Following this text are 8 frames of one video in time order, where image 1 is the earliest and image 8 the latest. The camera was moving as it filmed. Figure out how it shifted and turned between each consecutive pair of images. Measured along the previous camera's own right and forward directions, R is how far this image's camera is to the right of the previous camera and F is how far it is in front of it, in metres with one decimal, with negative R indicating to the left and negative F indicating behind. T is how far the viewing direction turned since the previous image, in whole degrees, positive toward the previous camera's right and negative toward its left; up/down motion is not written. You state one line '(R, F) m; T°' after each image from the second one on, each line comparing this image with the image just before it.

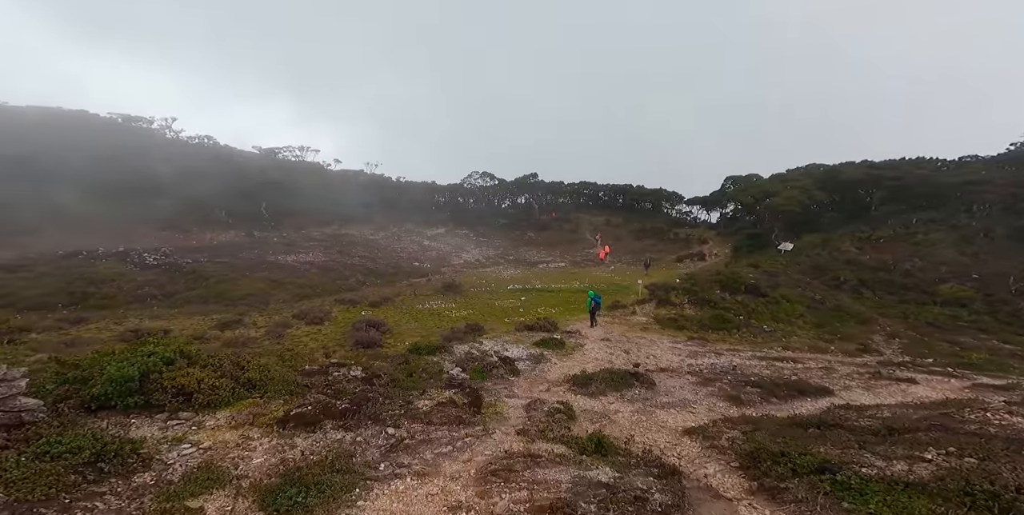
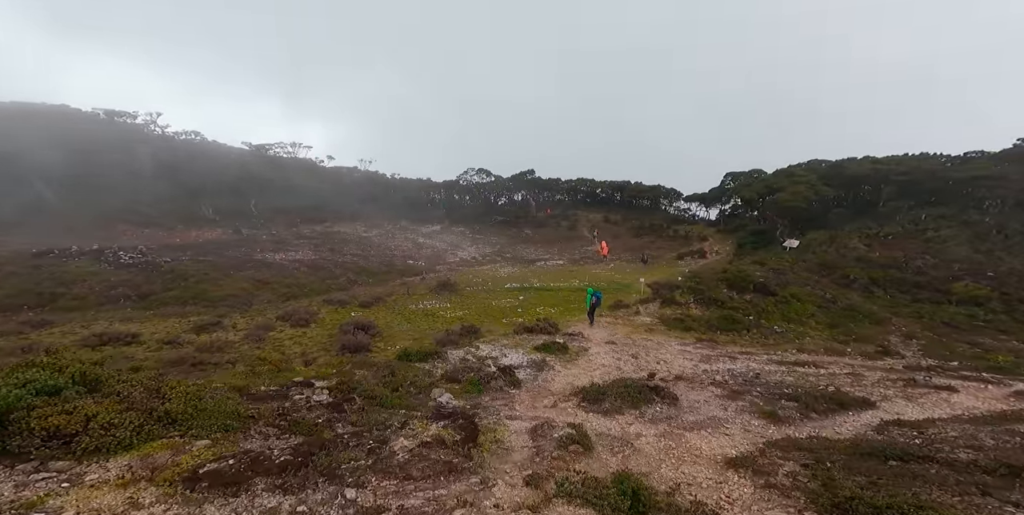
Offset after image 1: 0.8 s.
(-0.1, +1.6) m; 0°
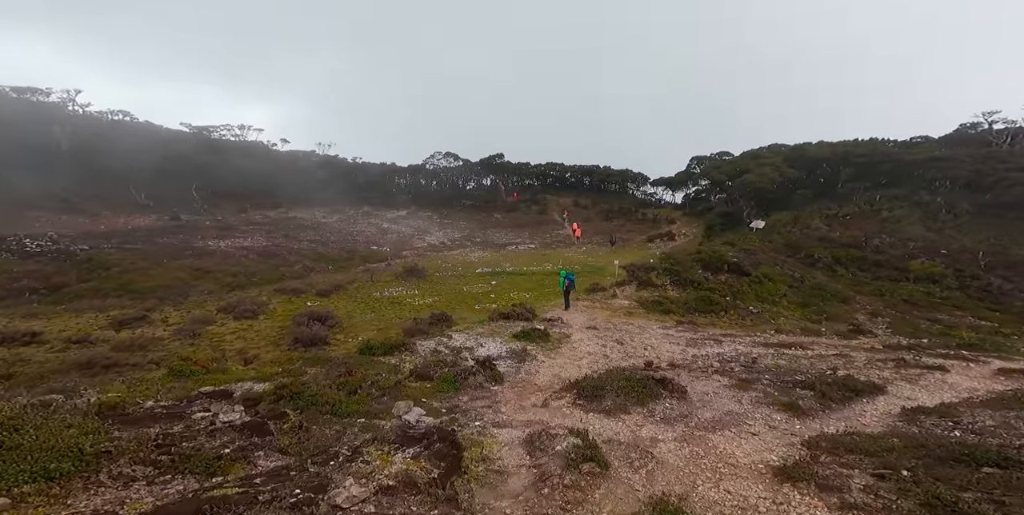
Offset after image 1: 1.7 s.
(-0.4, +1.8) m; +4°
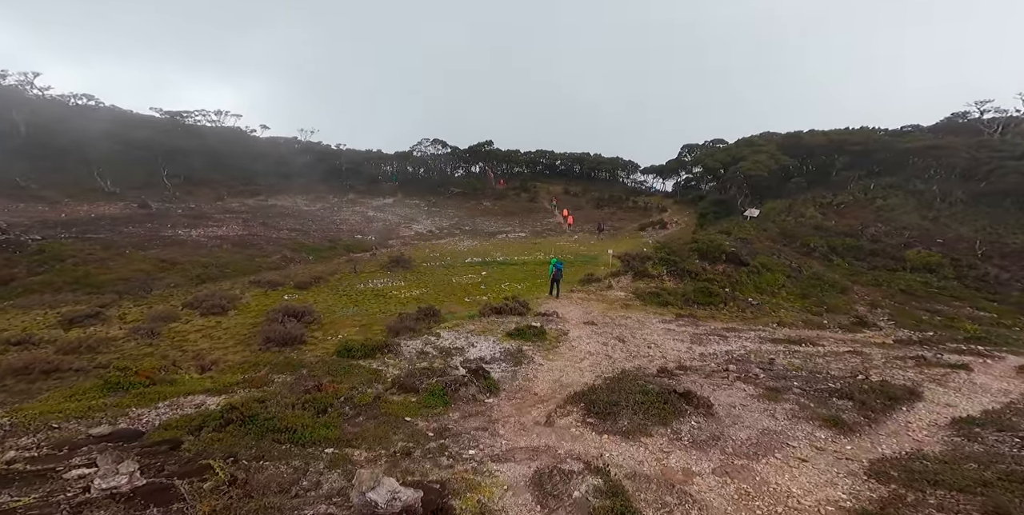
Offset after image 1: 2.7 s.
(-0.2, +1.4) m; +1°
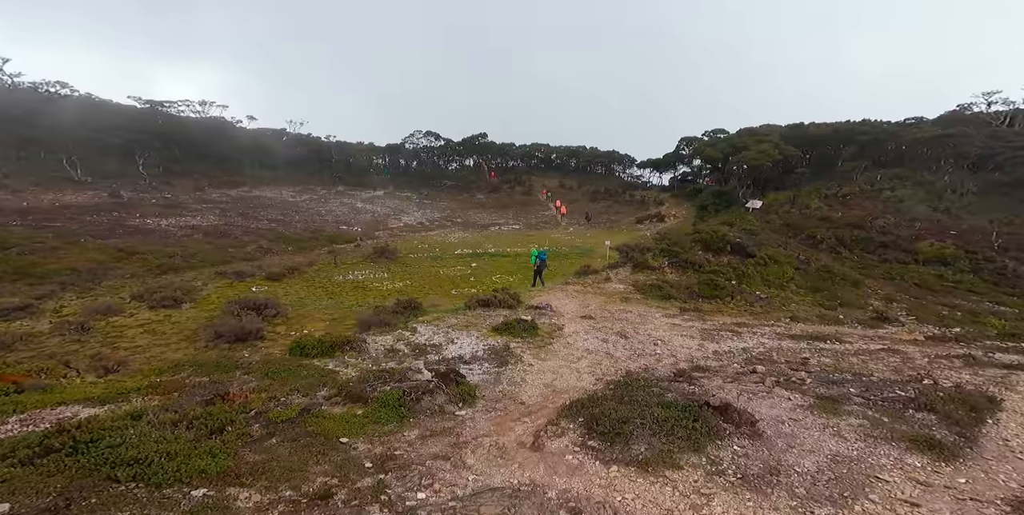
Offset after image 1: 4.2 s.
(+0.2, +2.1) m; +1°
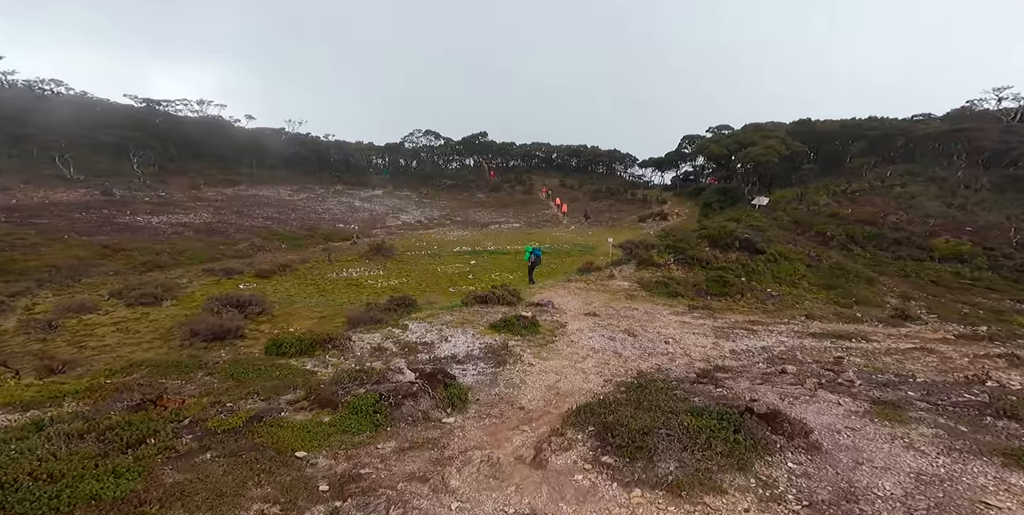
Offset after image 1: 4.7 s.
(+0.1, +1.1) m; 0°
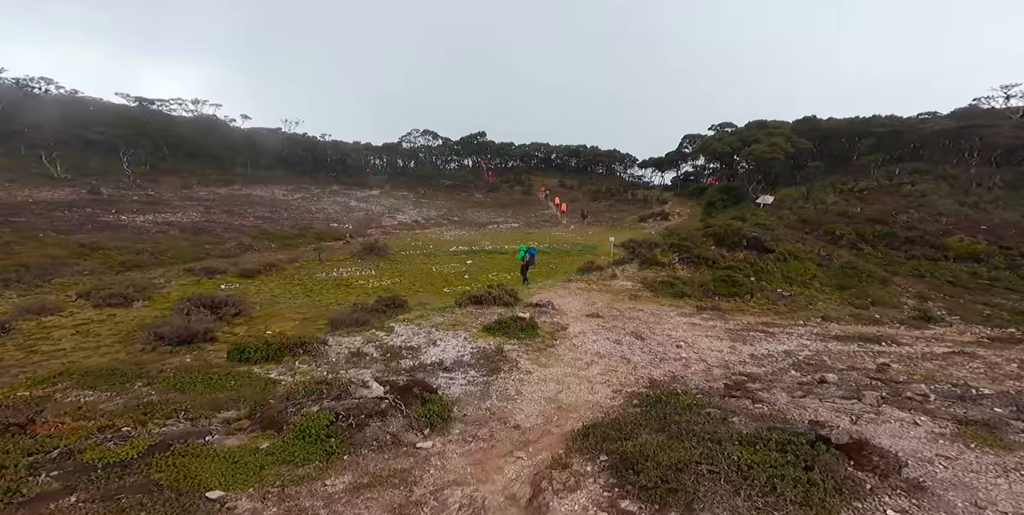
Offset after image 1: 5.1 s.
(+0.1, +1.2) m; 0°
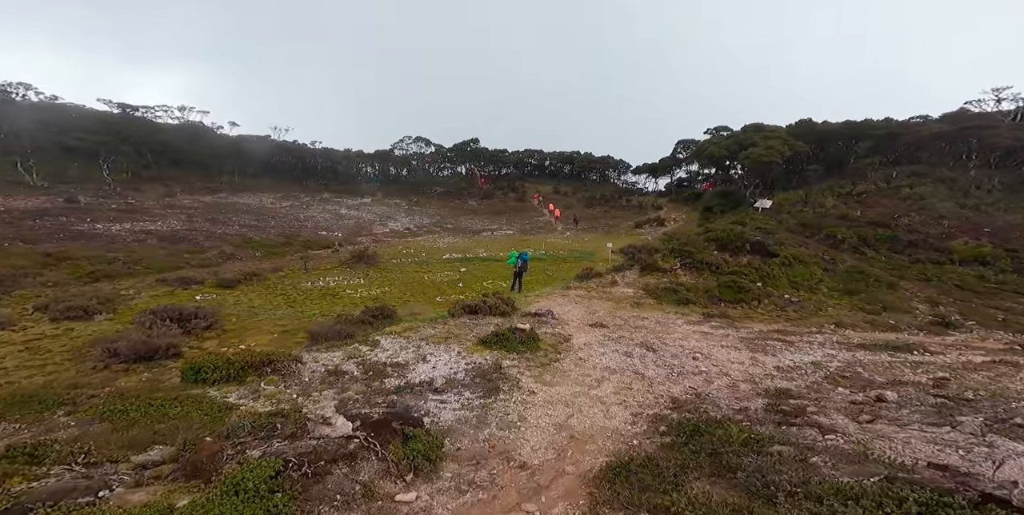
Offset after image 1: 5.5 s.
(-0.1, +1.2) m; +1°
